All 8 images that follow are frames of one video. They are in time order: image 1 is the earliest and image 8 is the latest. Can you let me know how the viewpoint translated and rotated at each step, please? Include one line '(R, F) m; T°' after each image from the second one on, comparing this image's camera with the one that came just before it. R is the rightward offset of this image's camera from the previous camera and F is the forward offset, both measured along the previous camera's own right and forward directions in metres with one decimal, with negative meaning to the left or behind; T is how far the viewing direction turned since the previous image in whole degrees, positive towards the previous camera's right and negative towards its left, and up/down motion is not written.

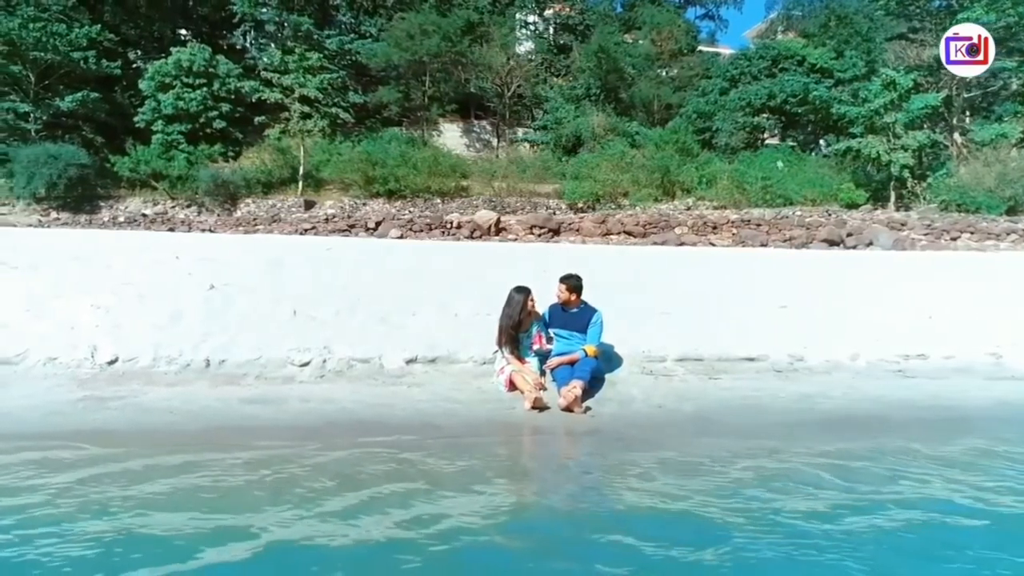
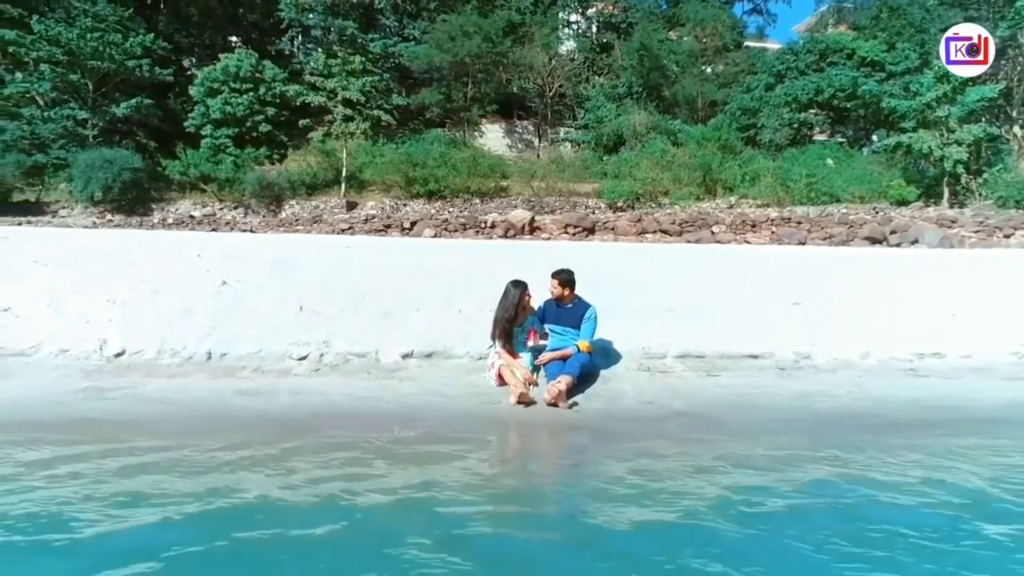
(+0.7, 0.0) m; -4°
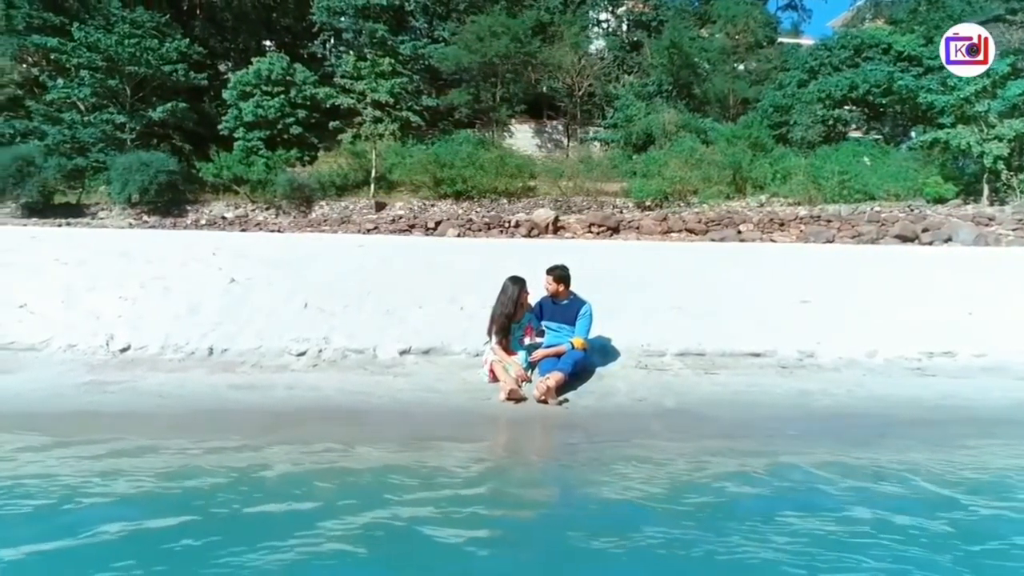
(+0.5, 0.0) m; -3°
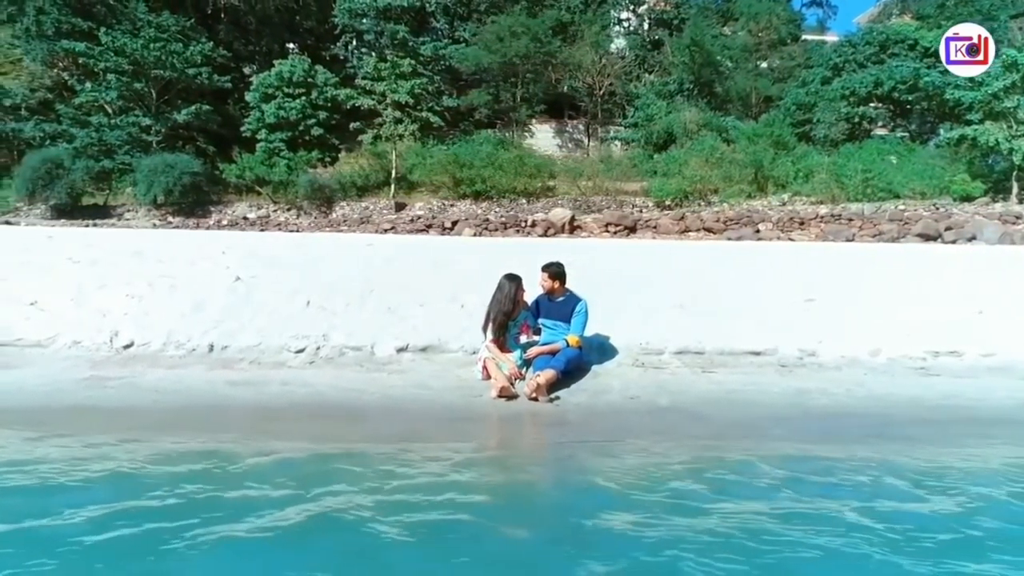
(+0.3, 0.0) m; -2°
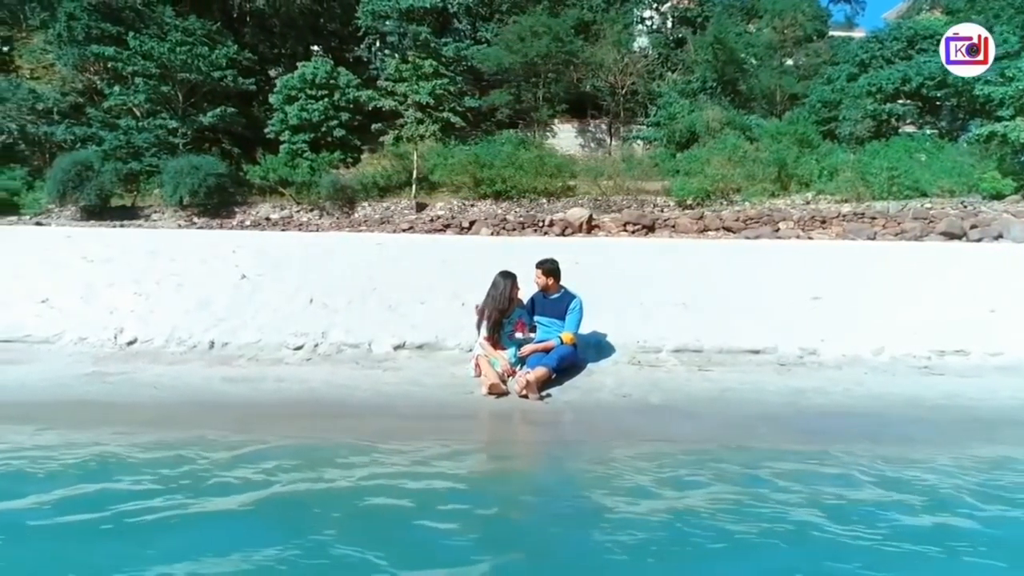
(+0.4, 0.0) m; -2°
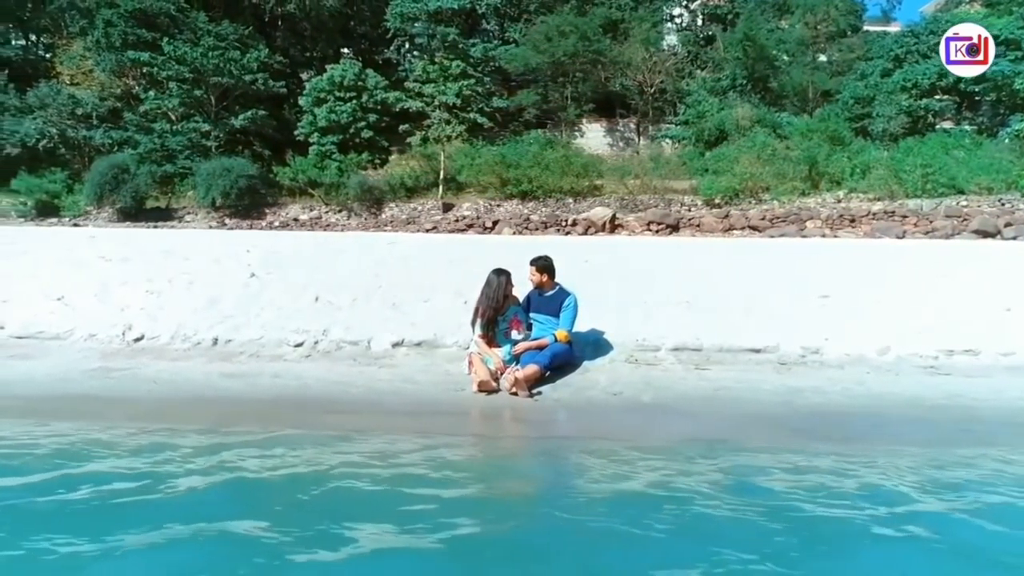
(+0.4, 0.0) m; -3°
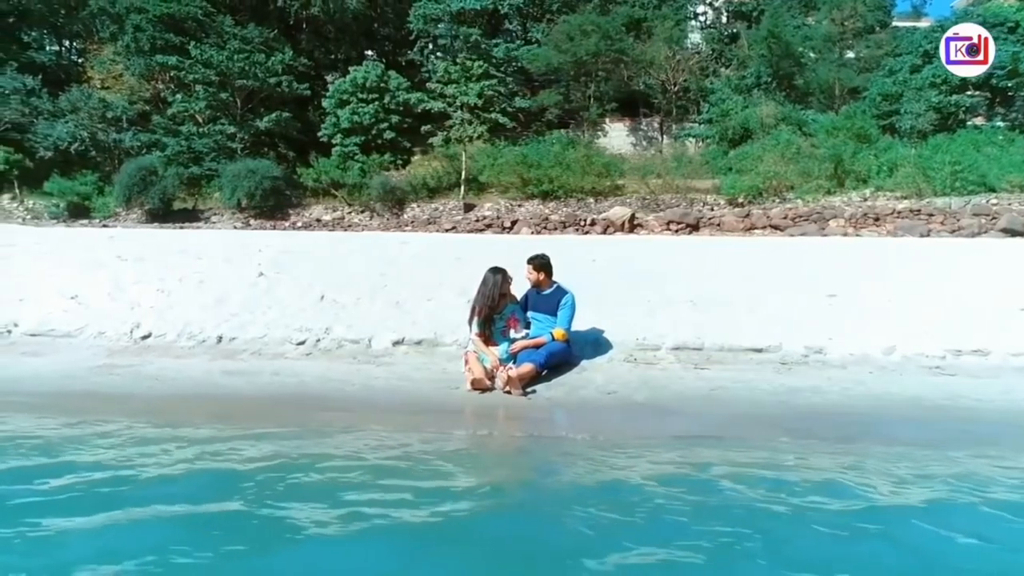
(+0.3, 0.0) m; -2°
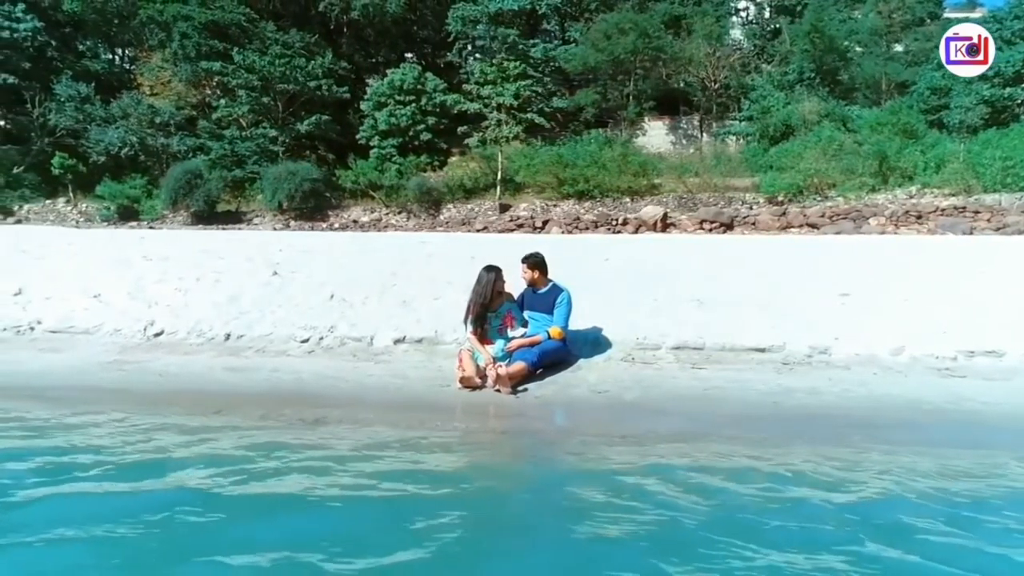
(+0.5, +0.1) m; -4°
